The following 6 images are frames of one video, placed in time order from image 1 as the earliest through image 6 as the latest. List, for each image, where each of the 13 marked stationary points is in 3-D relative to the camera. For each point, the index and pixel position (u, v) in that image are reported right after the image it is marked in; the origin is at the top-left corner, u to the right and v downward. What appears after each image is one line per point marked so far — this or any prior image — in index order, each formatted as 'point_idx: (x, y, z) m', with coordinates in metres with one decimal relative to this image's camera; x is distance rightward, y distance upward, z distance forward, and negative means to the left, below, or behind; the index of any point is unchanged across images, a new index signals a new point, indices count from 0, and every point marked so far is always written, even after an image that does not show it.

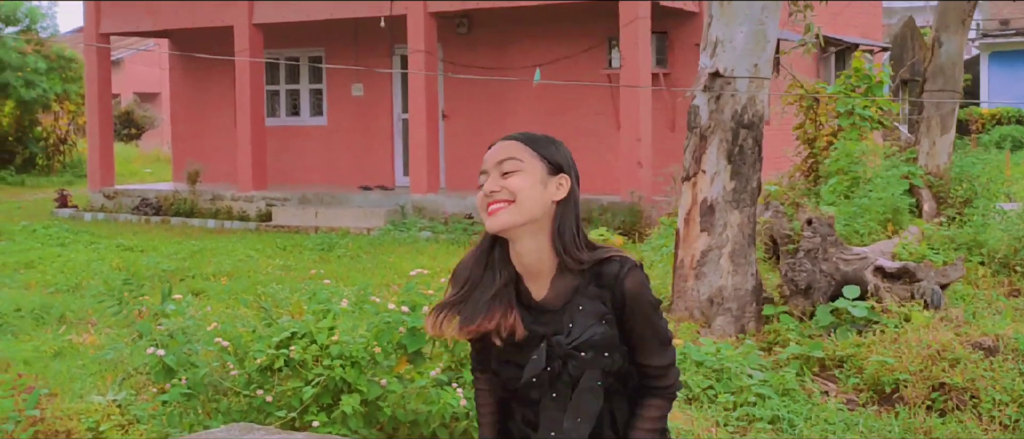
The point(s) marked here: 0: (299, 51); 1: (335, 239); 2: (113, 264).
0: (-2.1, +1.7, +12.9) m
1: (-1.3, -0.1, +9.7) m
2: (-2.6, -0.3, +8.5) m
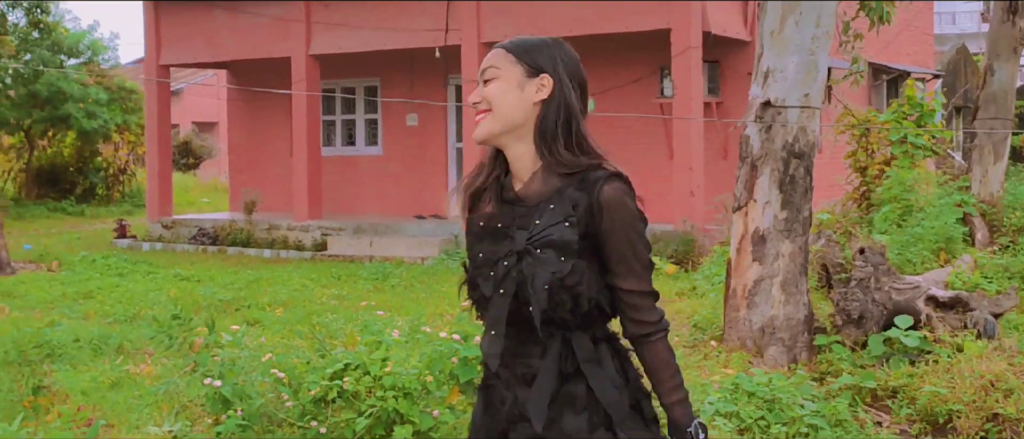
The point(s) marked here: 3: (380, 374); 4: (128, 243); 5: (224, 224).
0: (-1.6, +1.4, +13.0) m
1: (-0.9, -0.4, +9.8) m
2: (-2.3, -0.5, +8.6) m
3: (-0.4, -0.5, +4.0) m
4: (-3.6, -0.2, +12.1) m
5: (-2.7, 0.0, +11.9) m
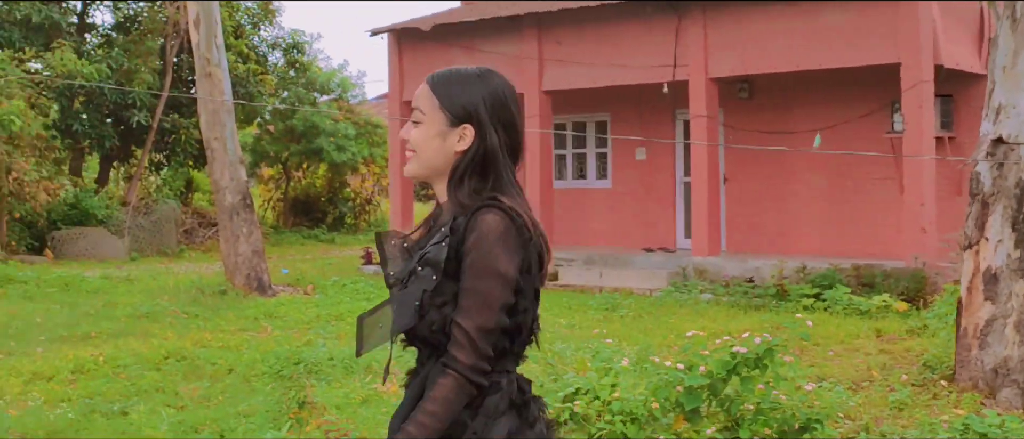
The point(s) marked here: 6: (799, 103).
0: (+0.8, +1.1, +13.5) m
1: (+0.8, -0.6, +10.1) m
2: (-0.7, -0.7, +9.2) m
3: (+0.3, -0.6, +4.4) m
4: (-1.4, -0.5, +12.9) m
5: (-0.5, -0.3, +12.6) m
6: (+2.6, +1.0, +11.4) m
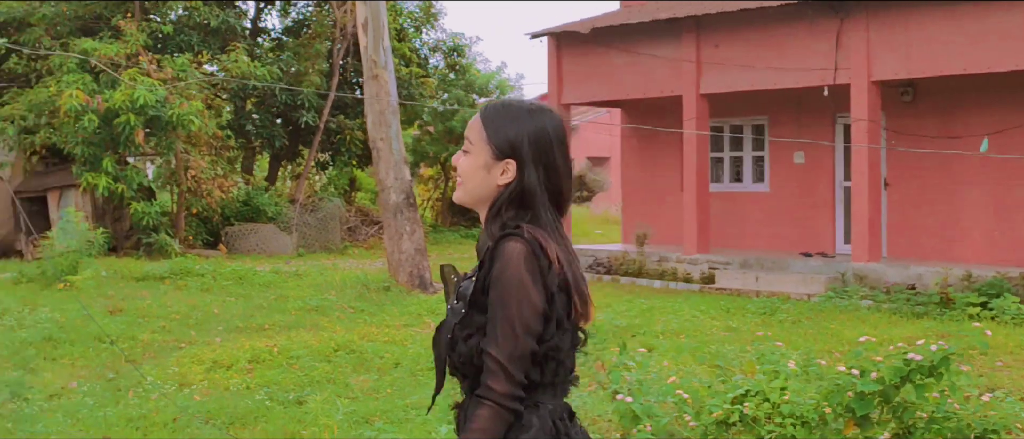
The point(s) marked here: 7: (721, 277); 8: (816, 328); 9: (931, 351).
0: (+2.5, +1.0, +13.4) m
1: (+2.1, -0.7, +10.1) m
2: (+0.4, -0.7, +9.4) m
3: (+0.9, -0.6, +4.4) m
4: (+0.2, -0.5, +13.1) m
5: (+1.0, -0.3, +12.7) m
6: (+4.0, +1.0, +11.1) m
7: (+1.9, -0.5, +11.6) m
8: (+2.1, -0.8, +8.9) m
9: (+1.4, -0.4, +4.2) m
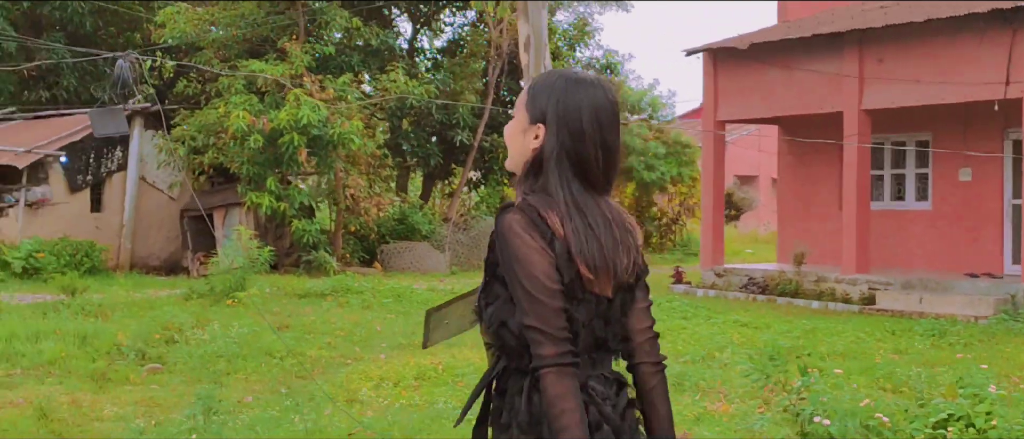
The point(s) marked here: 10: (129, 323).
0: (+4.0, +0.9, +13.1) m
1: (+3.3, -0.8, +9.8) m
2: (+1.6, -0.9, +9.2) m
3: (+1.6, -0.7, +4.2) m
4: (+1.7, -0.7, +12.9) m
5: (+2.6, -0.5, +12.4) m
6: (+5.3, +0.8, +10.6) m
7: (+3.3, -0.7, +11.3) m
8: (+3.2, -0.9, +8.6) m
9: (+2.0, -0.5, +4.0) m
10: (-2.5, -0.7, +8.3) m
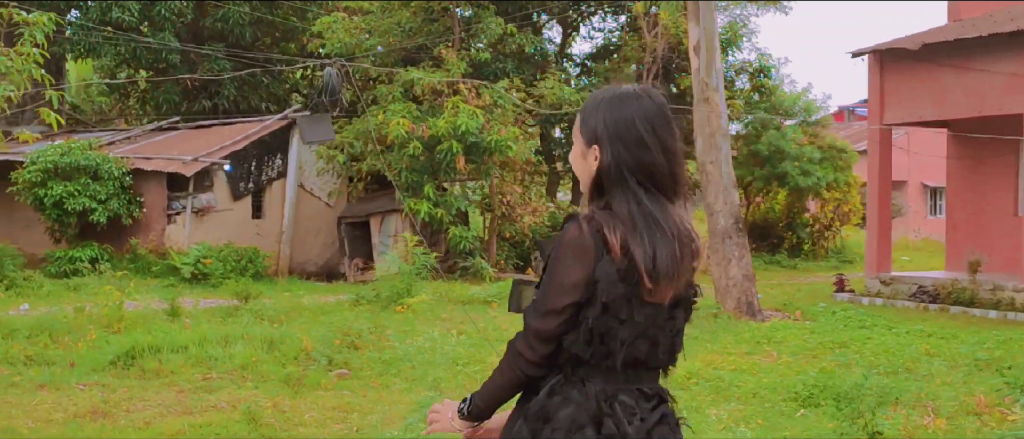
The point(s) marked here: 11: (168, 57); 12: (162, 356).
0: (+5.6, +0.8, +12.6) m
1: (+4.6, -0.9, +9.3) m
2: (+2.8, -0.9, +8.9) m
3: (+2.4, -0.7, +4.0) m
4: (+3.3, -0.8, +12.6) m
5: (+4.0, -0.6, +12.0) m
6: (+6.6, +0.8, +10.0) m
7: (+4.7, -0.8, +10.9) m
8: (+4.4, -0.9, +8.1) m
9: (+2.8, -0.5, +3.7) m
10: (-1.3, -0.7, +8.4) m
11: (-3.3, +1.6, +12.4) m
12: (-2.0, -0.8, +7.5) m
